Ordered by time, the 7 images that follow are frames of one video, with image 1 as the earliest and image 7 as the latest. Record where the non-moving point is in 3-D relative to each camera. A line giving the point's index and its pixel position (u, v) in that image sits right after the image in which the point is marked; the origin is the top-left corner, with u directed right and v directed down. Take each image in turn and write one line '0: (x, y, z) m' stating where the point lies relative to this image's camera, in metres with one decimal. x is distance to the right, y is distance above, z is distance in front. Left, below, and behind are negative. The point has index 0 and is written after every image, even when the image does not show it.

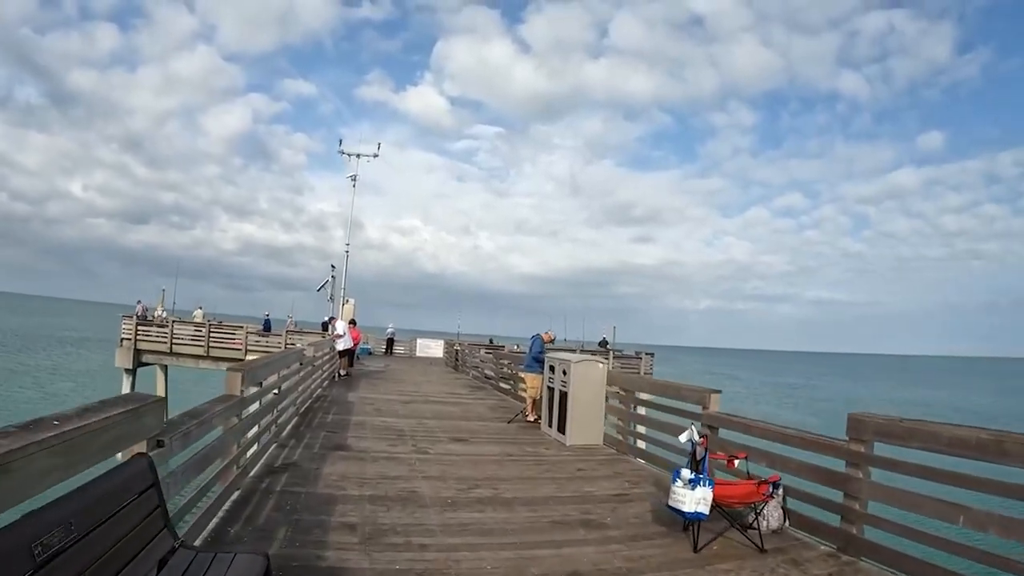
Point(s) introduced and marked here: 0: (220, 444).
0: (-2.3, -1.3, +5.6) m
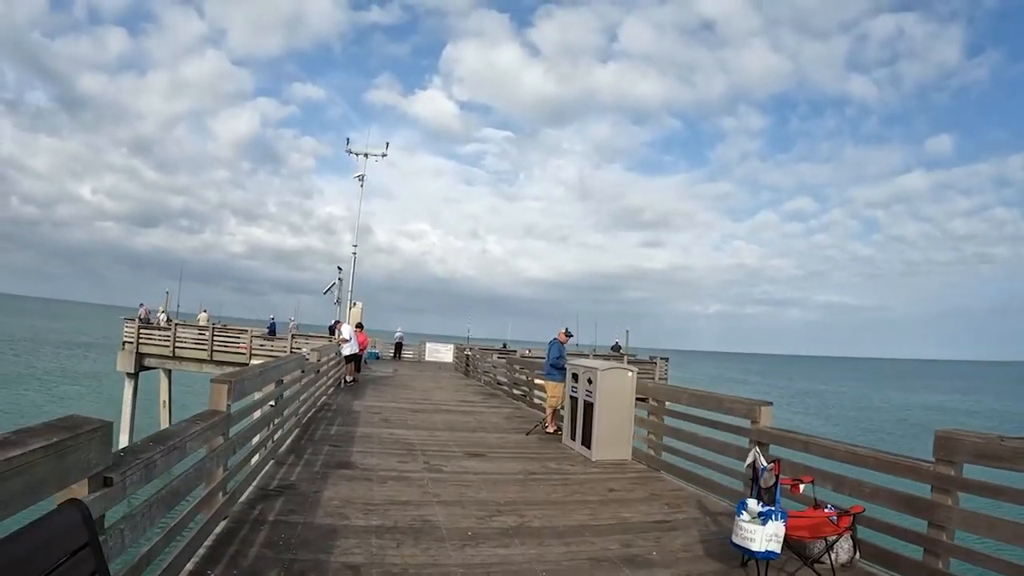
0: (-2.1, -1.2, +4.7) m
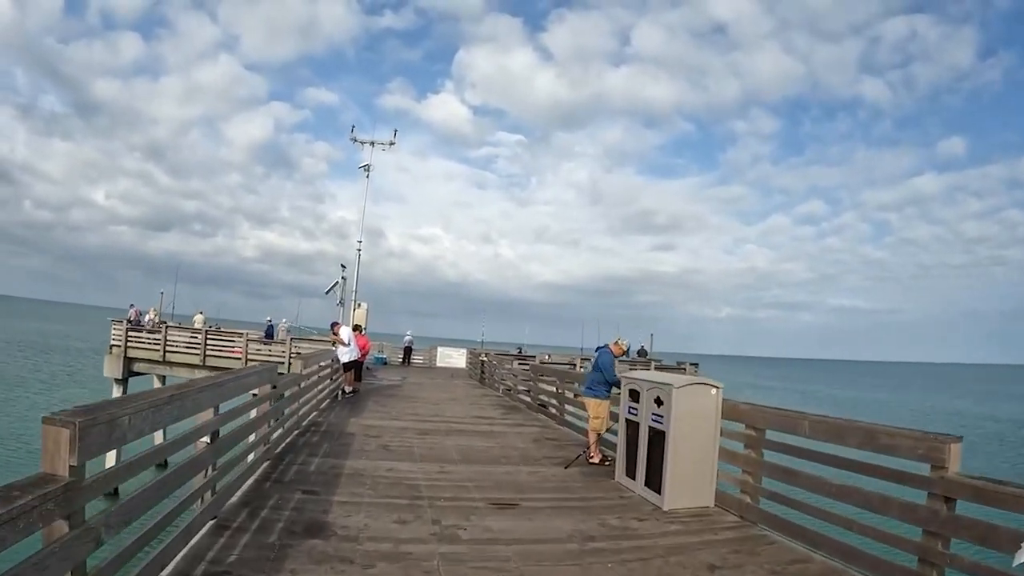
0: (-1.8, -1.1, +2.3) m
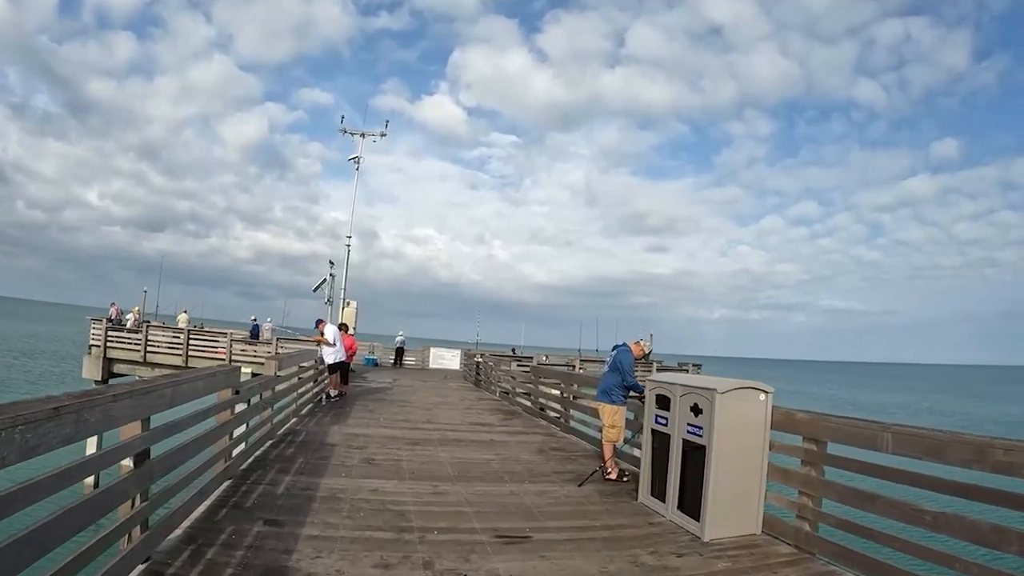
0: (-1.7, -0.9, +1.1) m
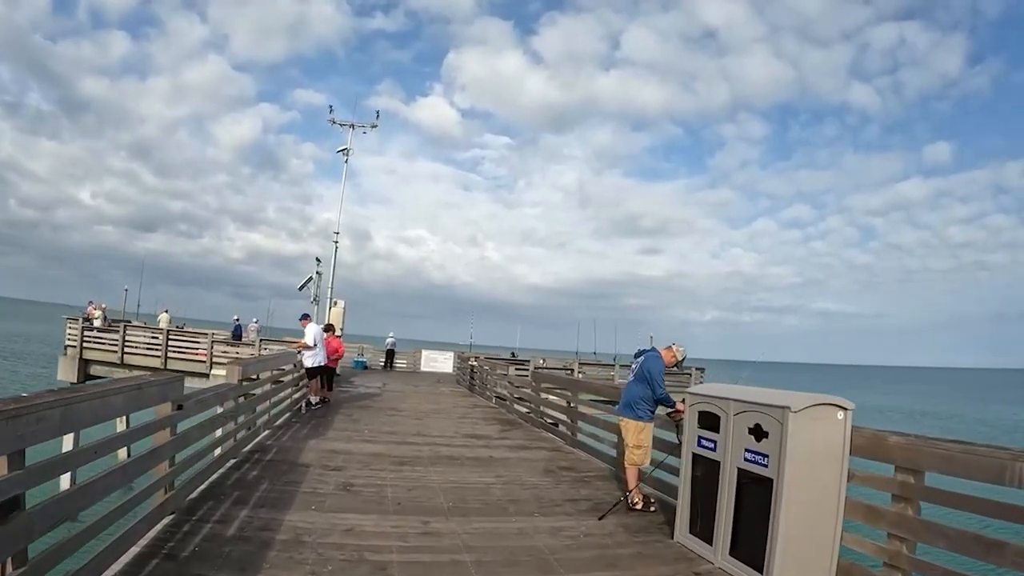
0: (-1.6, -0.9, -0.1) m
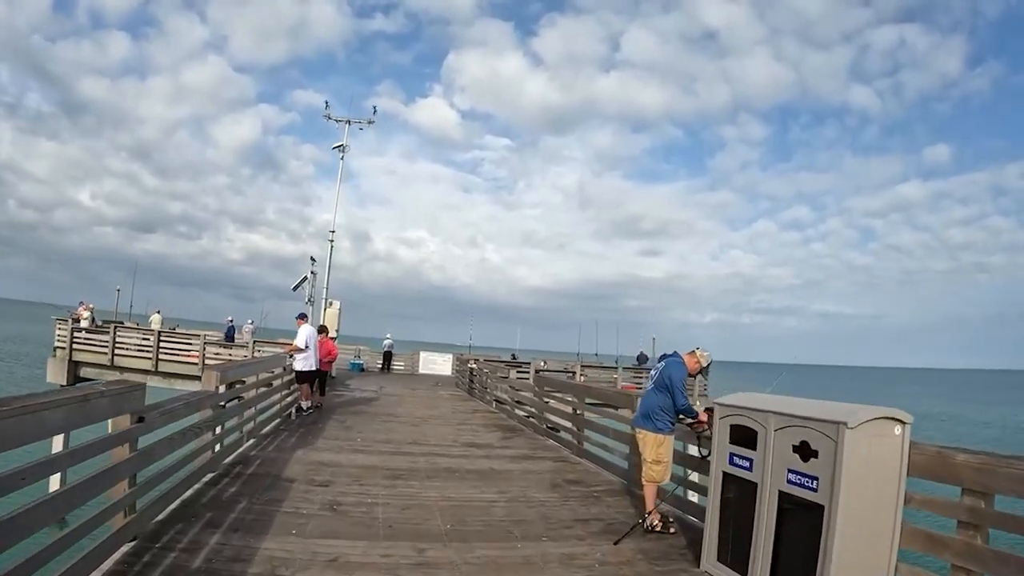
0: (-1.5, -0.8, -0.8) m
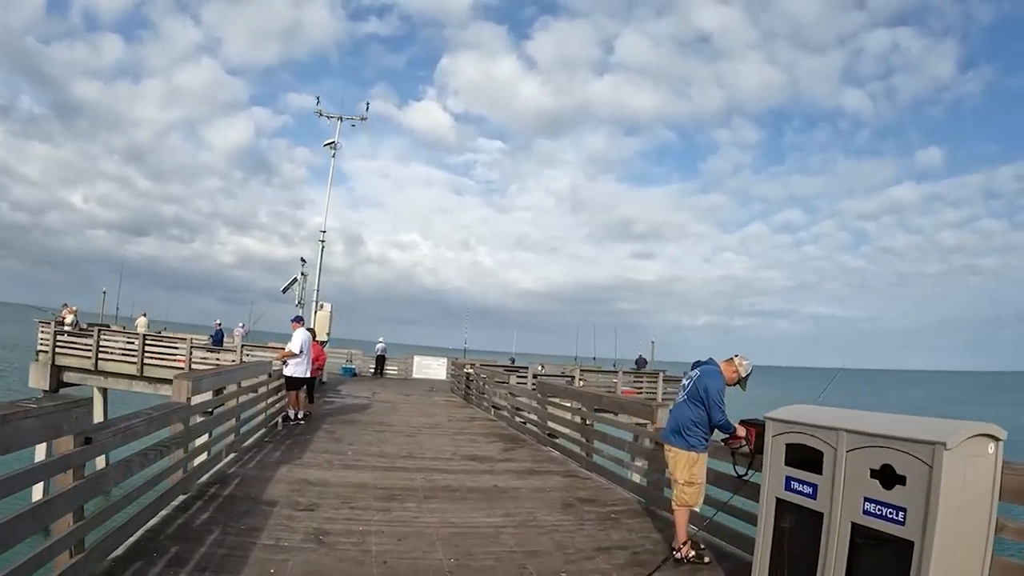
0: (-1.4, -0.8, -1.5) m
